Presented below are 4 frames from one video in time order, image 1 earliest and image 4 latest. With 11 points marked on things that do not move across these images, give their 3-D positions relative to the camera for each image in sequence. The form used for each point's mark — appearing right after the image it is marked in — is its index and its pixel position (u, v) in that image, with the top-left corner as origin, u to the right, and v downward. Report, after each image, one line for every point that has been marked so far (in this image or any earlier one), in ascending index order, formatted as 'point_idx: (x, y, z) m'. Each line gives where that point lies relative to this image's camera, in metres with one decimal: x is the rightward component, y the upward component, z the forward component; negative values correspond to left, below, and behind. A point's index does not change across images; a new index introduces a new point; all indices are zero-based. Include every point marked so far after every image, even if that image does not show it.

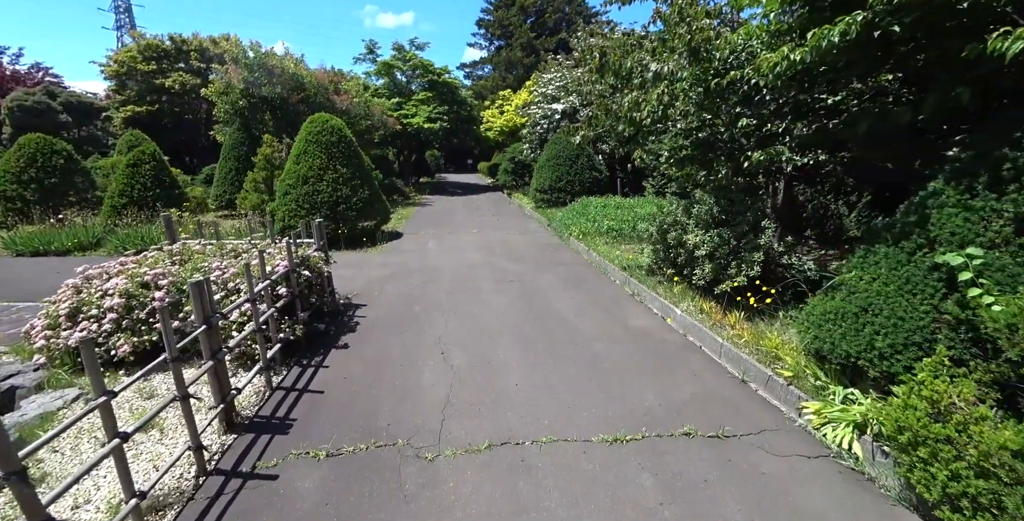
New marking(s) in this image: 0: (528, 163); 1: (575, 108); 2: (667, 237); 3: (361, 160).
0: (+0.6, +3.7, +18.8) m
1: (+2.0, +4.8, +15.6) m
2: (+1.9, +0.3, +5.9) m
3: (-2.7, +1.7, +8.8) m
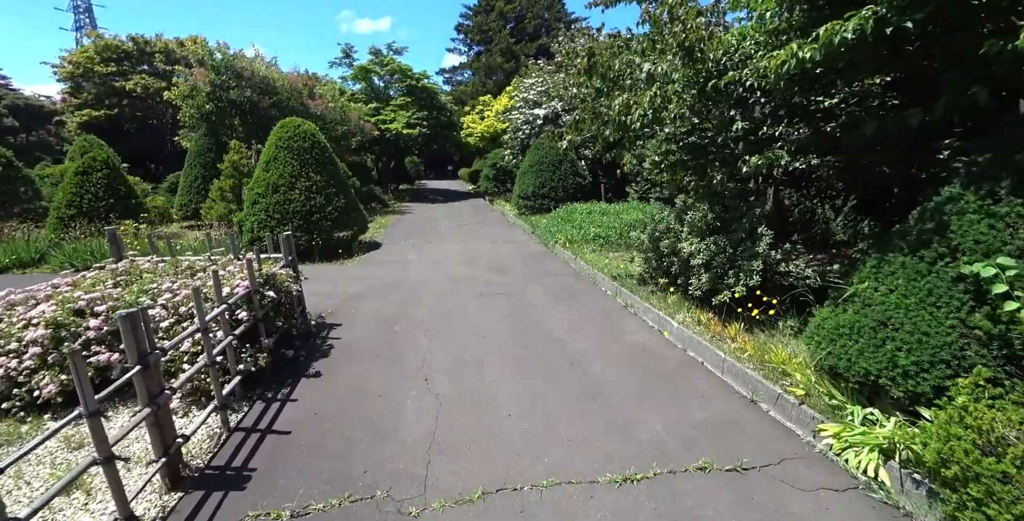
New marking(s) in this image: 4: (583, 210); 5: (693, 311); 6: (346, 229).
0: (-0.1, +3.4, +18.5) m
1: (+1.4, +4.6, +15.4) m
2: (+1.7, +0.2, +5.7) m
3: (-2.9, +1.5, +8.4) m
4: (+1.7, +1.1, +11.4) m
5: (+1.8, -0.5, +4.9) m
6: (-2.7, +0.5, +8.1) m
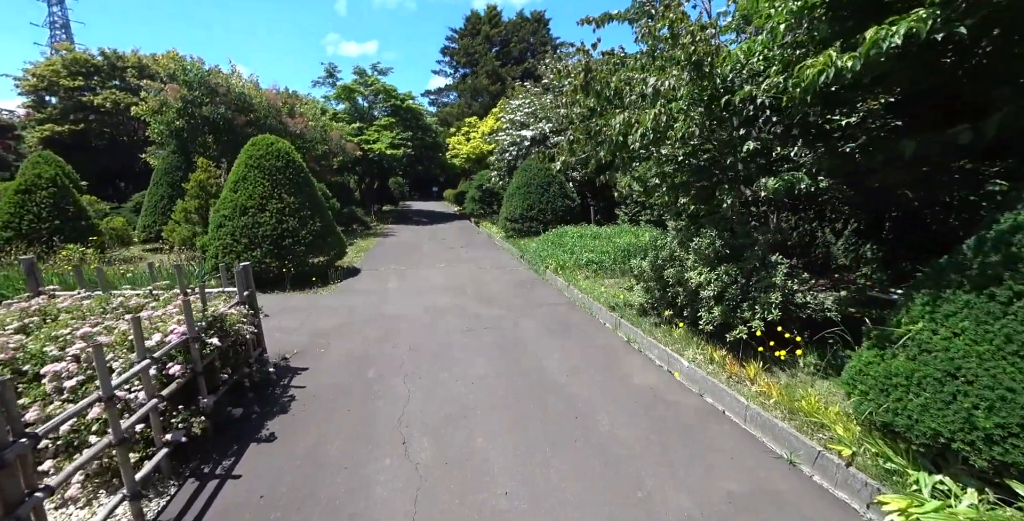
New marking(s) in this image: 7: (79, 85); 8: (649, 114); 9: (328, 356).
0: (-0.6, +2.6, +18.1) m
1: (+1.0, +3.8, +15.1) m
2: (+1.6, -0.1, +5.2) m
3: (-3.1, +1.1, +7.9) m
4: (+1.4, +0.6, +11.0) m
5: (+1.7, -0.8, +4.4) m
6: (-2.9, +0.1, +7.5) m
7: (-16.9, +6.9, +19.3) m
8: (+1.3, +1.4, +4.7) m
9: (-1.5, -0.8, +4.1) m
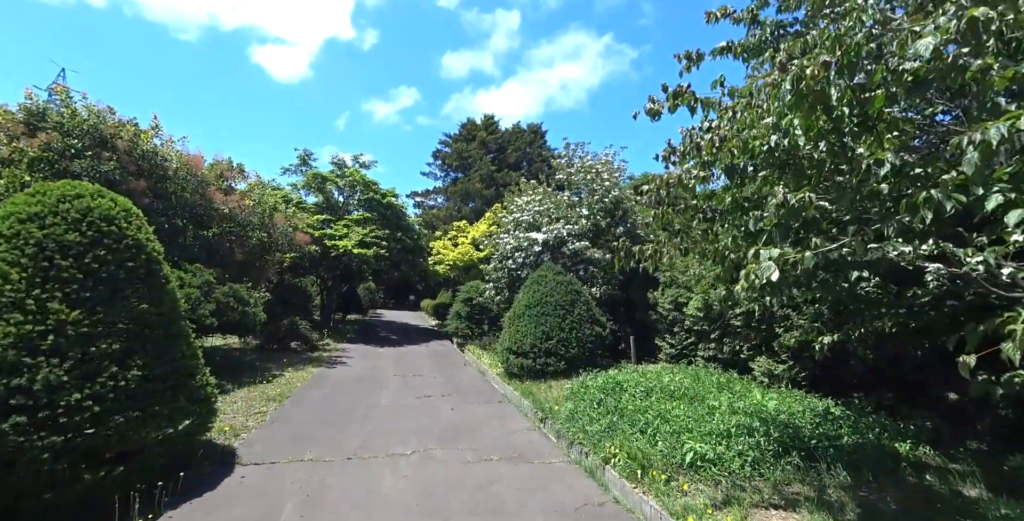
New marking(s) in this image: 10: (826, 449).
0: (-0.7, -1.3, +14.2) m
1: (+1.1, +0.5, +11.6) m
2: (+2.1, -1.1, +1.1) m
3: (-2.7, -0.3, +3.8) m
4: (+1.6, -1.7, +6.9) m
5: (+2.2, -1.6, +0.2) m
6: (-2.5, -1.2, +3.2) m
7: (-16.8, +3.6, +15.7) m
8: (+1.9, +0.5, +0.9) m
9: (-1.0, -1.3, -0.3) m
10: (+3.1, -1.8, +4.9) m
